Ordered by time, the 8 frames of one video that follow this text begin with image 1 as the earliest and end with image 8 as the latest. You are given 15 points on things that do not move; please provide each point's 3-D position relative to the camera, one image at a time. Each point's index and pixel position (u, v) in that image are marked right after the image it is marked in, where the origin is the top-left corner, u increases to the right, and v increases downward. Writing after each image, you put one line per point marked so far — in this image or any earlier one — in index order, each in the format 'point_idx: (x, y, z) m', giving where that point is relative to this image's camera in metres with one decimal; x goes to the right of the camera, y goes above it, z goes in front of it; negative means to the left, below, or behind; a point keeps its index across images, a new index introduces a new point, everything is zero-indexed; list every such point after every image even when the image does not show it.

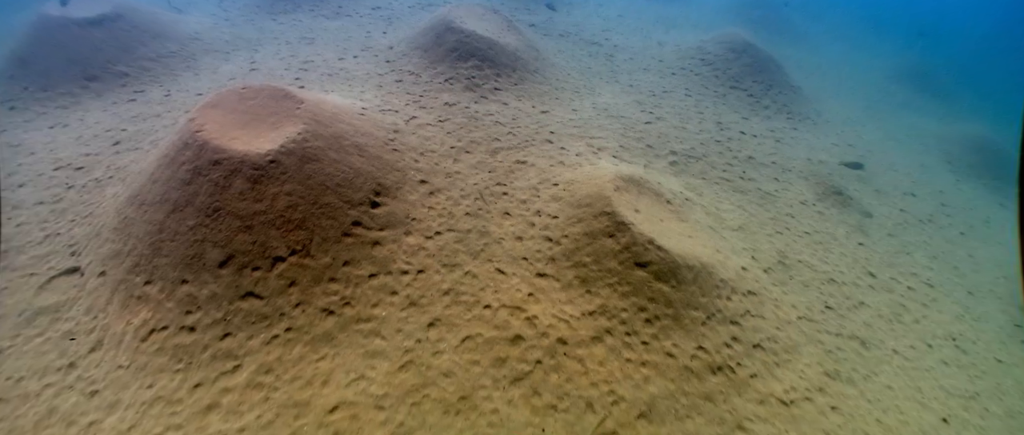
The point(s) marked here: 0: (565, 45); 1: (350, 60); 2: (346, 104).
0: (+1.4, +4.7, +11.2) m
1: (-3.4, +3.3, +8.7) m
2: (-2.8, +1.8, +6.7) m
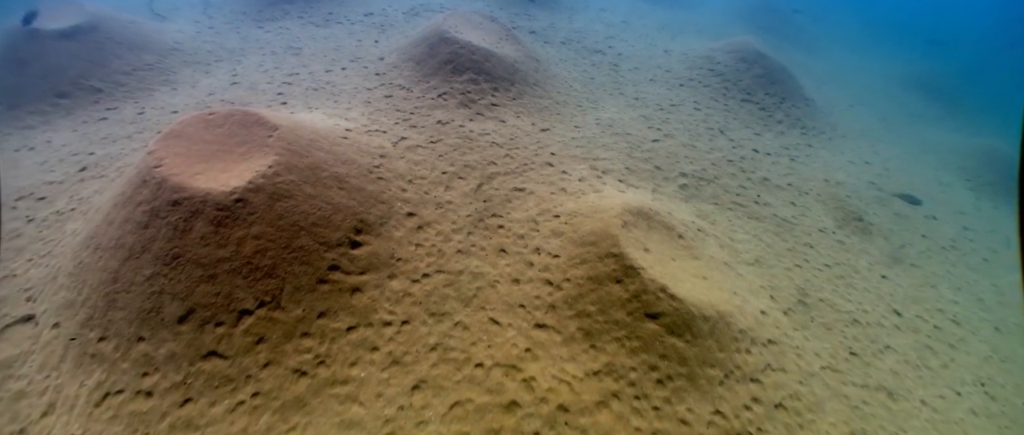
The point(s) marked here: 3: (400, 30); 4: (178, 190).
0: (+1.4, +4.3, +10.7) m
1: (-3.5, +2.9, +8.2) m
2: (-2.8, +1.4, +6.1) m
3: (-2.8, +4.6, +10.1) m
4: (-3.6, +0.3, +4.5) m
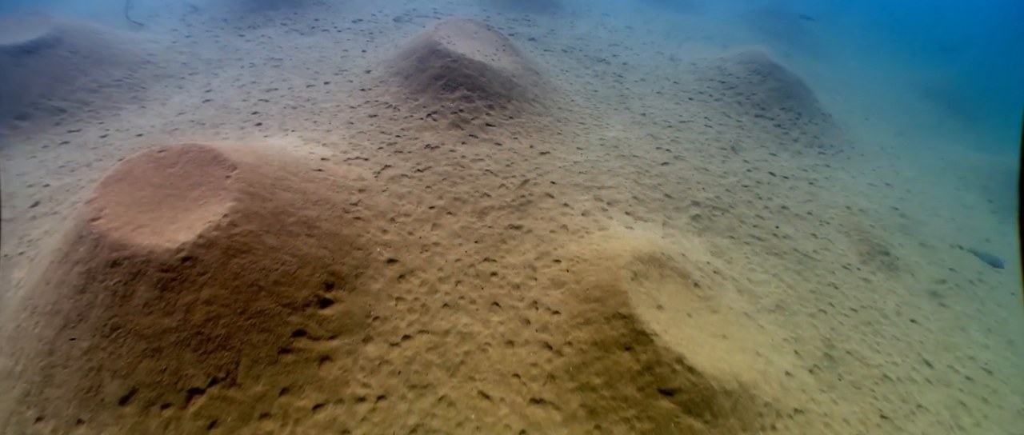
0: (+1.4, +3.8, +10.0) m
1: (-3.5, +2.4, +7.5) m
2: (-2.9, +0.9, +5.5) m
3: (-2.8, +4.1, +9.4) m
4: (-3.7, -0.3, +3.9) m
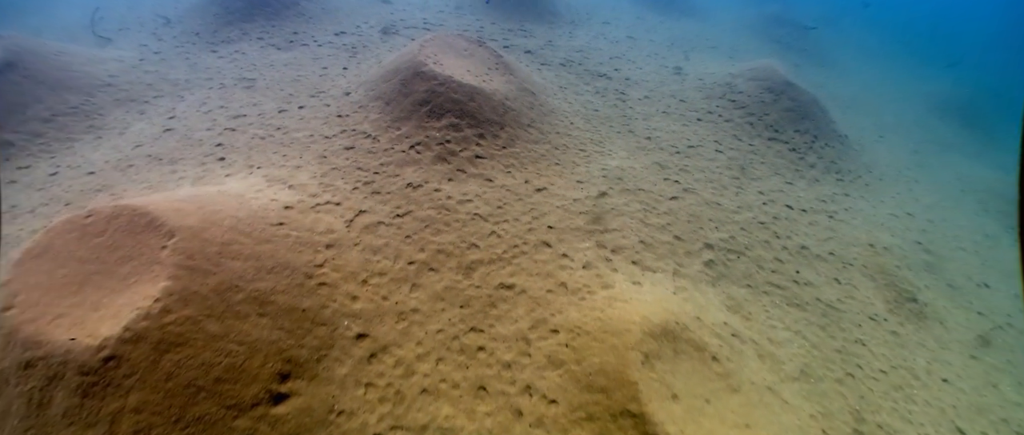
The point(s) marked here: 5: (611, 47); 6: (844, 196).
0: (+1.3, +3.2, +9.4) m
1: (-3.6, +1.7, +6.8) m
2: (-3.0, +0.2, +4.8) m
3: (-3.0, +3.5, +8.7) m
4: (-3.8, -1.0, +3.2) m
5: (+2.6, +4.6, +11.0) m
6: (+6.3, +0.4, +7.8) m
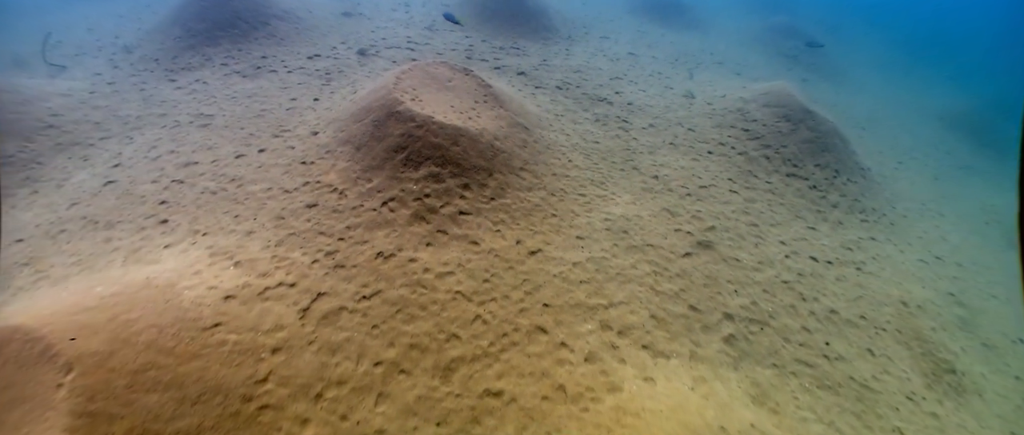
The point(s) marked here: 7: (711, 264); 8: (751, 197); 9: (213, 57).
0: (+1.1, +2.3, +8.5) m
1: (-3.8, +0.8, +6.0) m
2: (-3.1, -0.7, +4.0) m
3: (-3.1, +2.6, +7.9) m
4: (-3.9, -1.9, +2.4) m
5: (+2.4, +3.8, +10.1) m
6: (+6.2, -0.4, +7.0) m
7: (+2.8, -0.7, +5.8) m
8: (+4.1, +0.3, +7.0) m
9: (-6.1, +3.3, +8.4) m
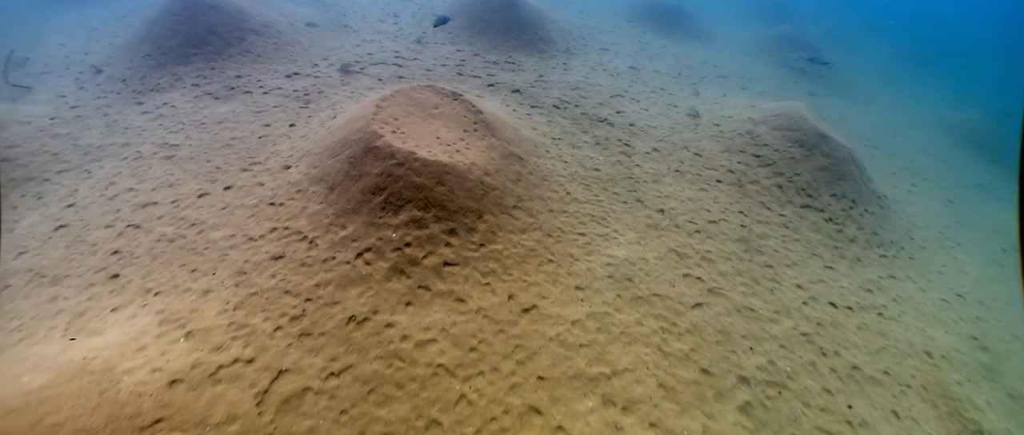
0: (+1.0, +1.8, +8.0) m
1: (-3.9, +0.2, +5.4) m
2: (-3.2, -1.3, +3.5) m
3: (-3.2, +2.0, +7.3) m
4: (-4.0, -2.5, +1.8) m
5: (+2.3, +3.2, +9.6) m
6: (+6.1, -1.0, +6.5) m
7: (+2.7, -1.3, +5.2) m
8: (+4.0, -0.2, +6.4) m
9: (-6.2, +2.7, +7.8) m
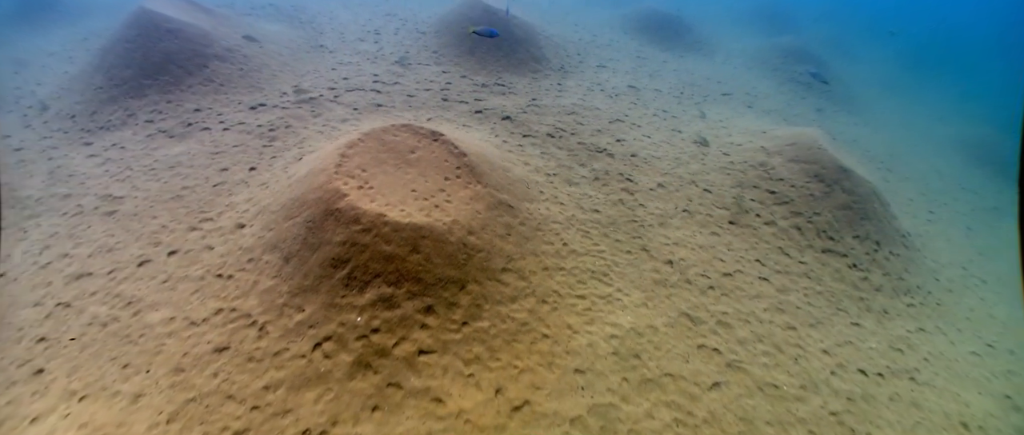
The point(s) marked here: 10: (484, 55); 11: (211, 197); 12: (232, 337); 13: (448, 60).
0: (+0.8, +1.0, +7.2) m
1: (-4.0, -0.6, +4.7) m
2: (-3.3, -2.2, +2.7) m
3: (-3.4, +1.2, +6.5) m
4: (-4.1, -3.4, +1.1) m
5: (+2.1, +2.5, +8.8) m
6: (+5.9, -1.7, +5.8) m
7: (+2.6, -2.0, +4.5) m
8: (+3.8, -1.0, +5.7) m
9: (-6.4, +1.8, +7.0) m
10: (-0.6, +3.7, +9.4) m
11: (-4.1, +0.3, +5.6) m
12: (-2.8, -1.2, +4.1) m
13: (-1.4, +3.6, +9.3) m
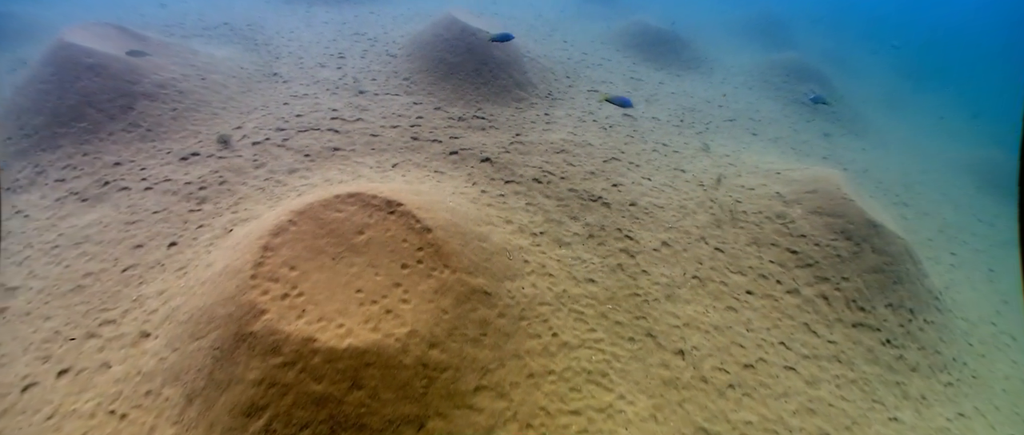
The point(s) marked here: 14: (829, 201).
0: (+0.5, 0.0, +6.2) m
1: (-4.3, -1.7, +3.6) m
2: (-3.5, -3.3, +1.7) m
3: (-3.7, +0.1, +5.5) m
4: (-4.2, -4.5, +0.1) m
5: (+1.8, +1.5, +7.8) m
6: (+5.7, -2.6, +4.9) m
7: (+2.4, -3.0, +3.6) m
8: (+3.6, -1.9, +4.8) m
9: (-6.7, +0.8, +5.9) m
10: (-1.0, +2.8, +8.4) m
11: (-4.4, -0.8, +4.5) m
12: (-3.0, -2.2, +3.0) m
13: (-1.8, +2.6, +8.2) m
14: (+5.1, +0.4, +6.5) m
